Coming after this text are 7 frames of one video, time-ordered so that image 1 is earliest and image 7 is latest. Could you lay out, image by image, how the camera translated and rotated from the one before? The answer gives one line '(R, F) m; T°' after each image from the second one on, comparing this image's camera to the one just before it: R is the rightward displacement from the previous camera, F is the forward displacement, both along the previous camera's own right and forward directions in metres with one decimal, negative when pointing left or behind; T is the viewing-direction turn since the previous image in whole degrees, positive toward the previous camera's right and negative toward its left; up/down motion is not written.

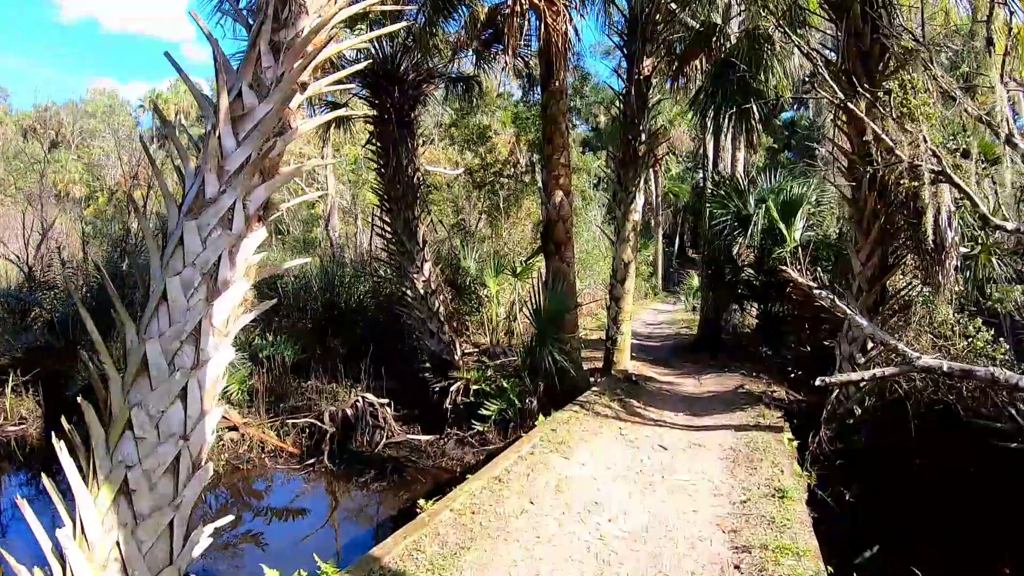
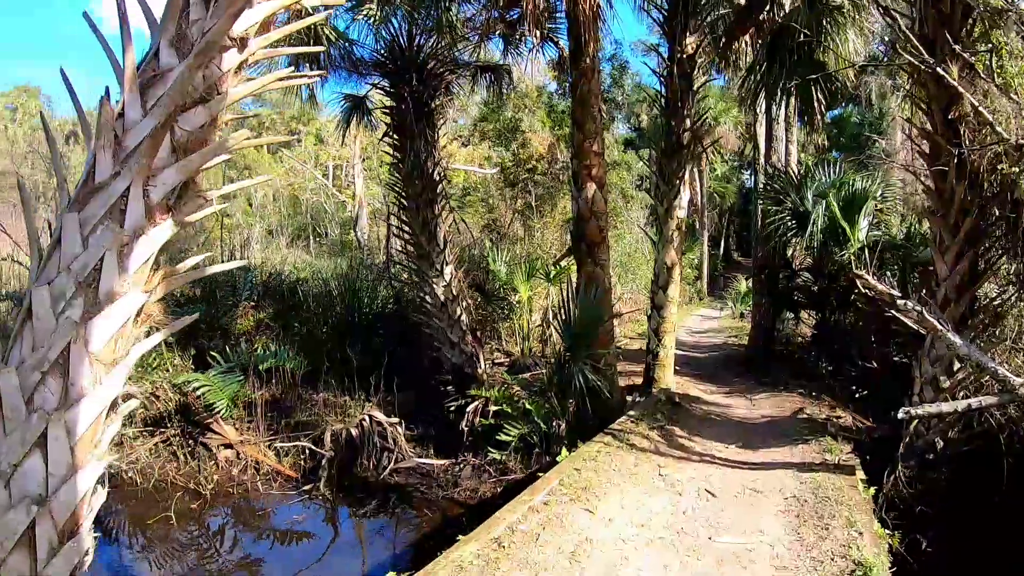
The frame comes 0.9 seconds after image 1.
(+0.1, +0.7) m; -3°
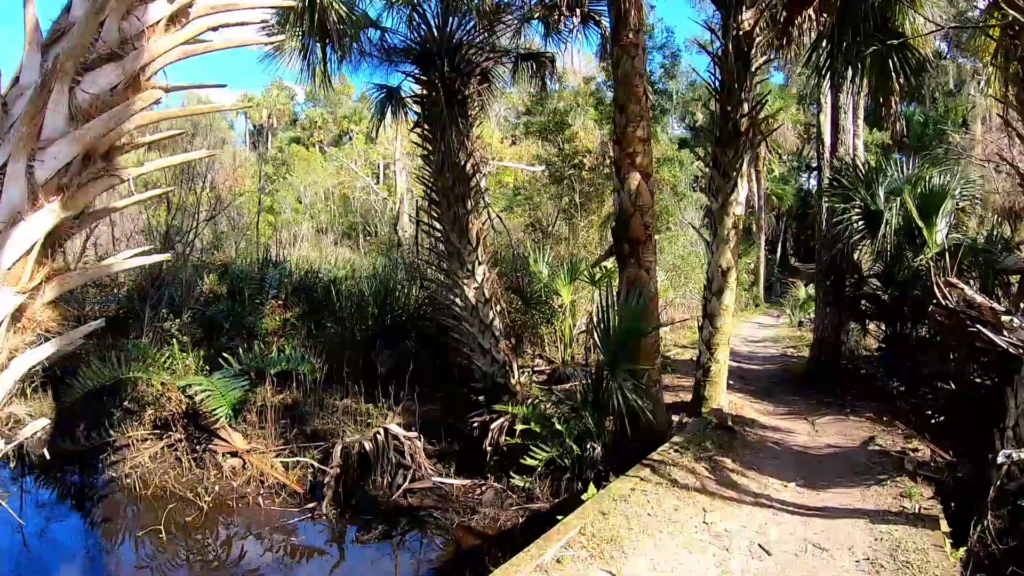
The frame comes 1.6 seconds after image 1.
(+0.1, +0.5) m; -4°
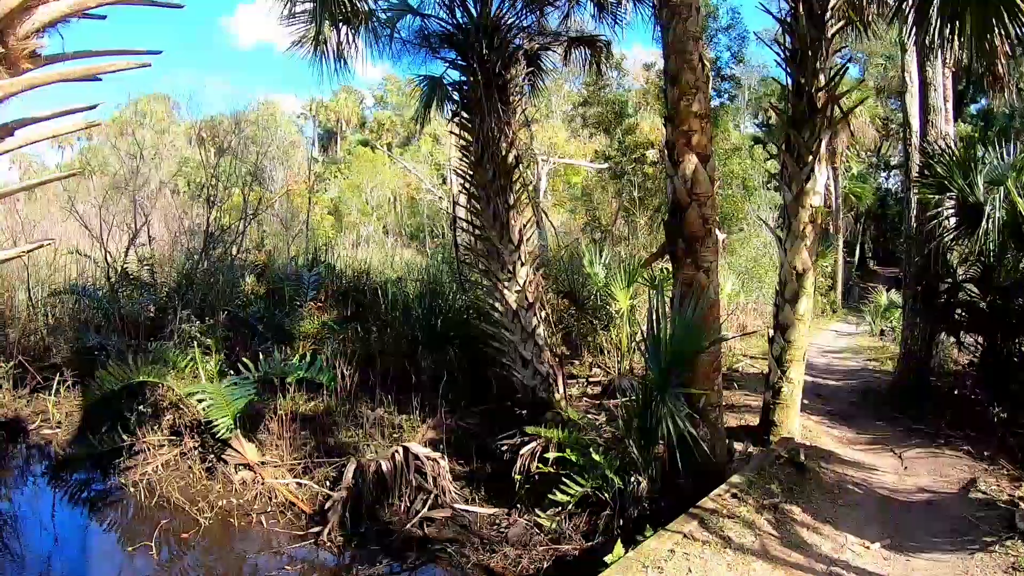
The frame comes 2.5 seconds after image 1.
(+0.2, +0.6) m; -5°
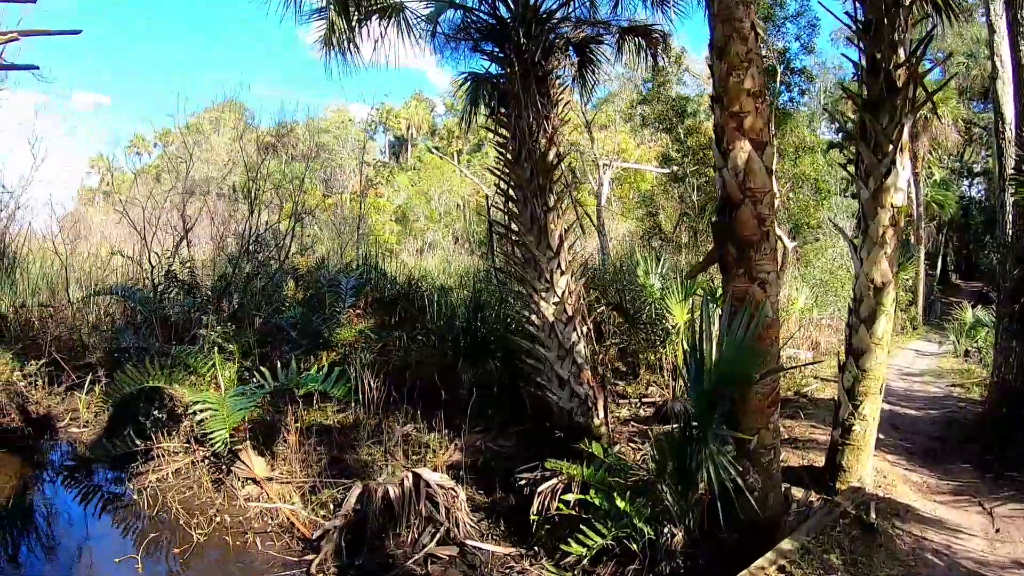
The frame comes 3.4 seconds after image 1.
(+0.2, +0.5) m; -5°
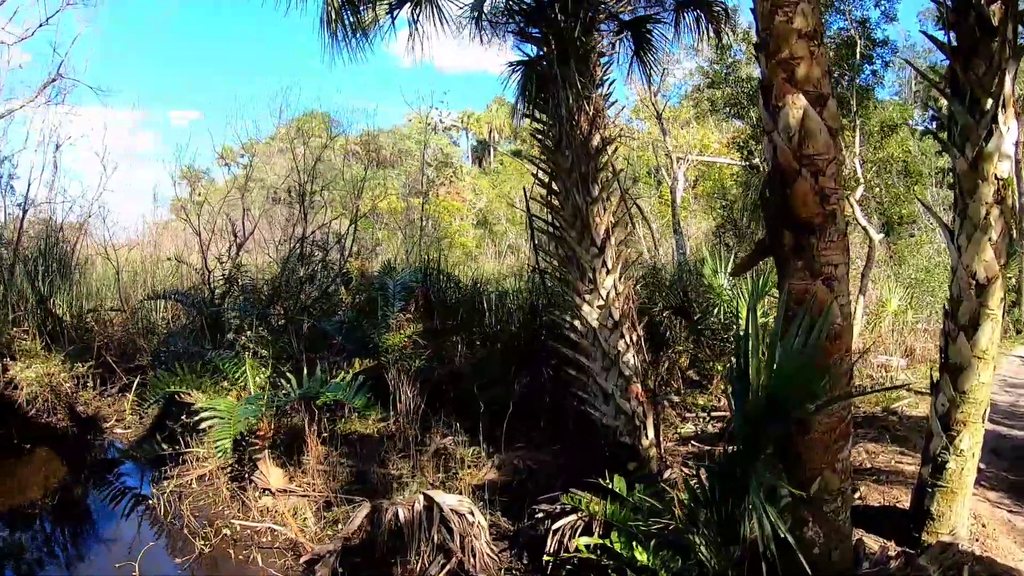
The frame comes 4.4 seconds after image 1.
(+0.3, +0.5) m; -6°
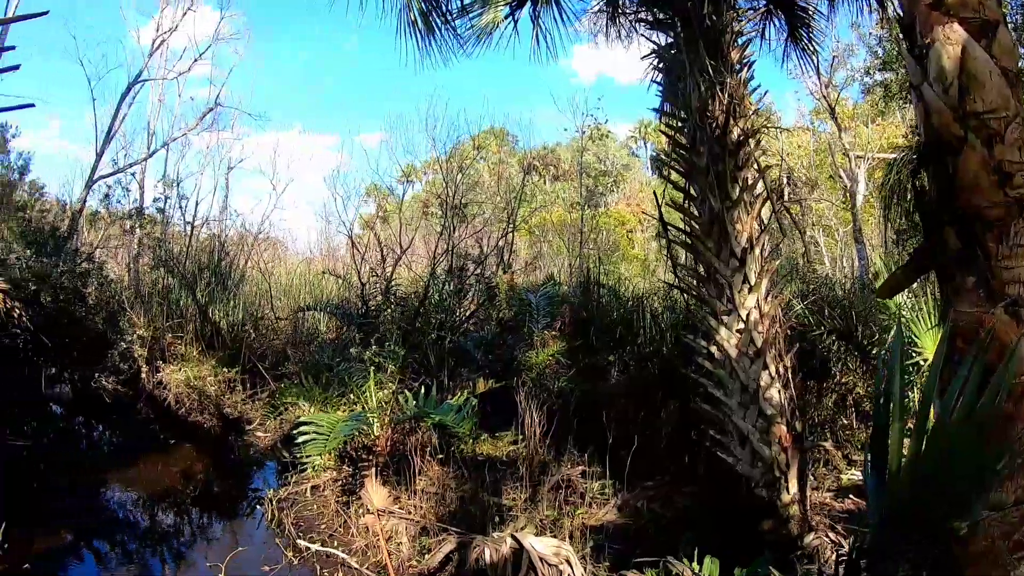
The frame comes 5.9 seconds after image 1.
(+0.3, +0.5) m; -13°
